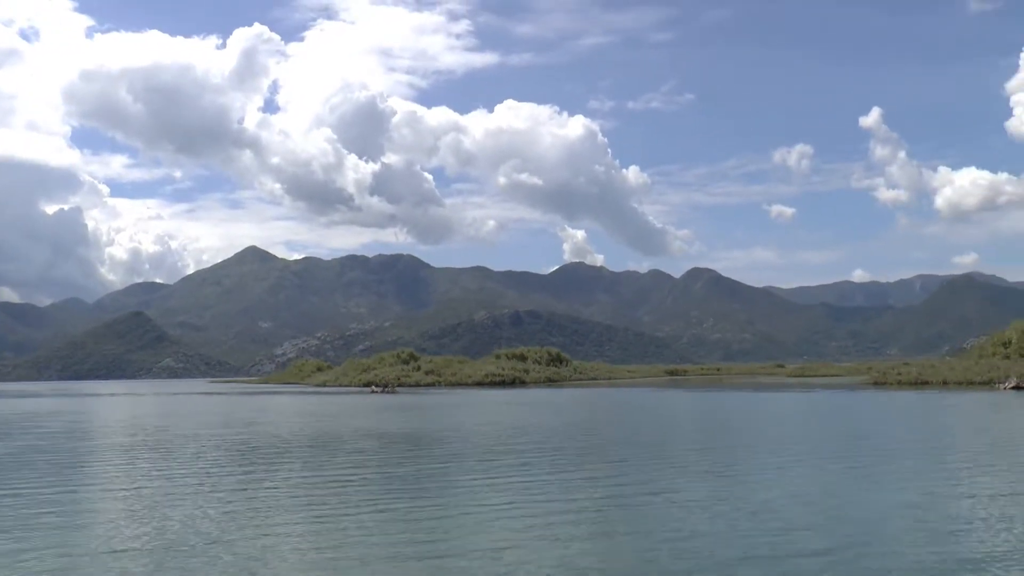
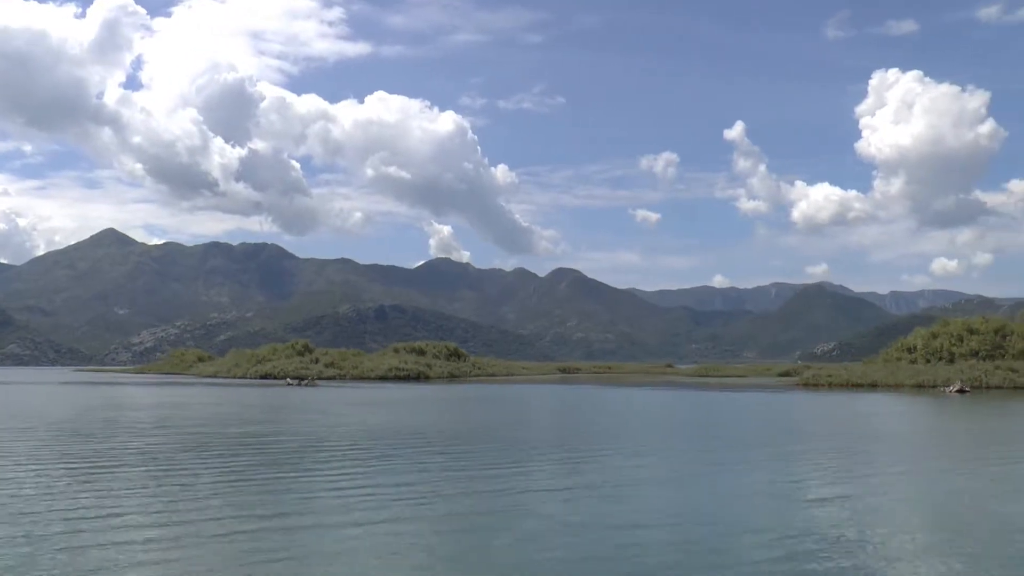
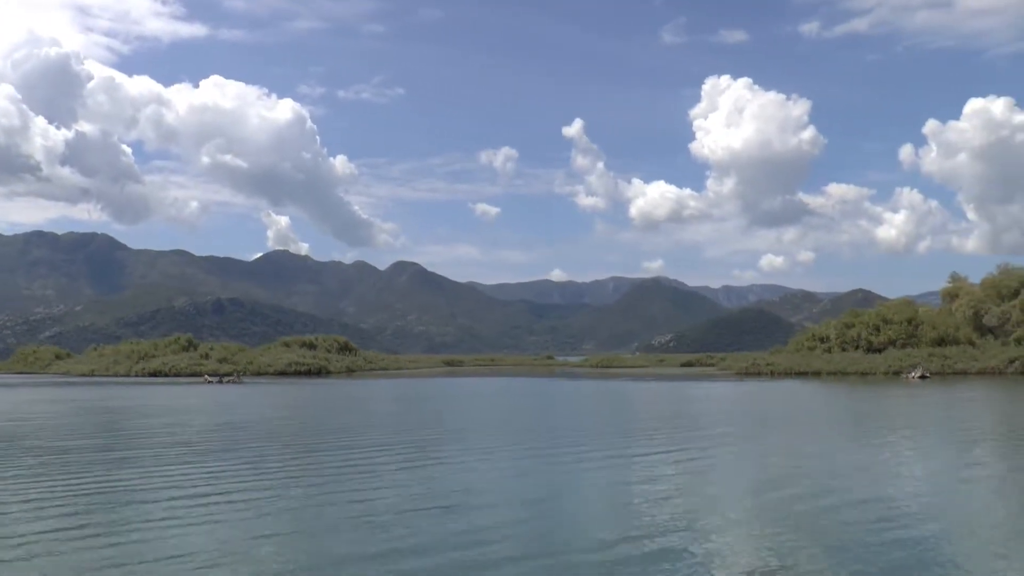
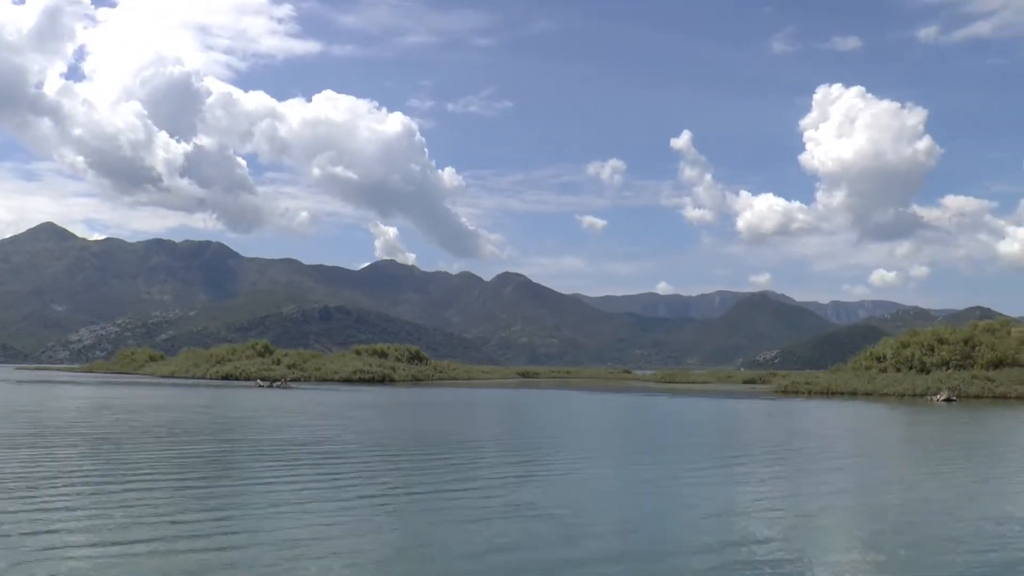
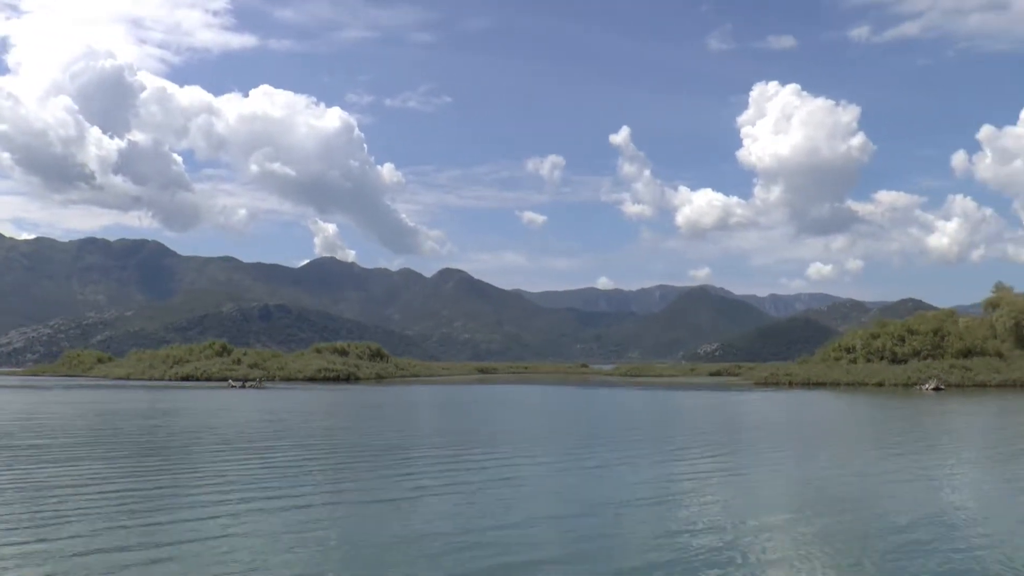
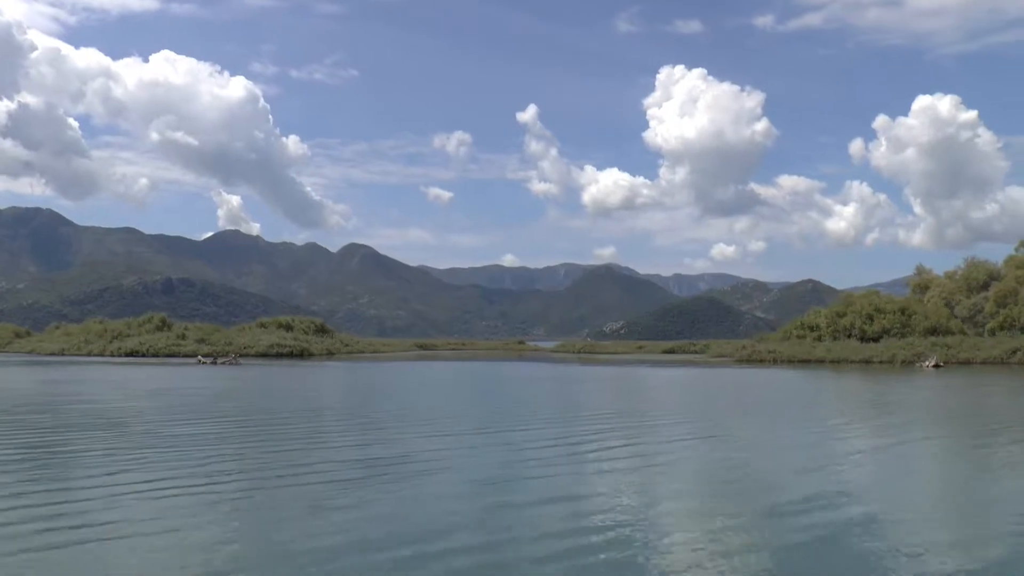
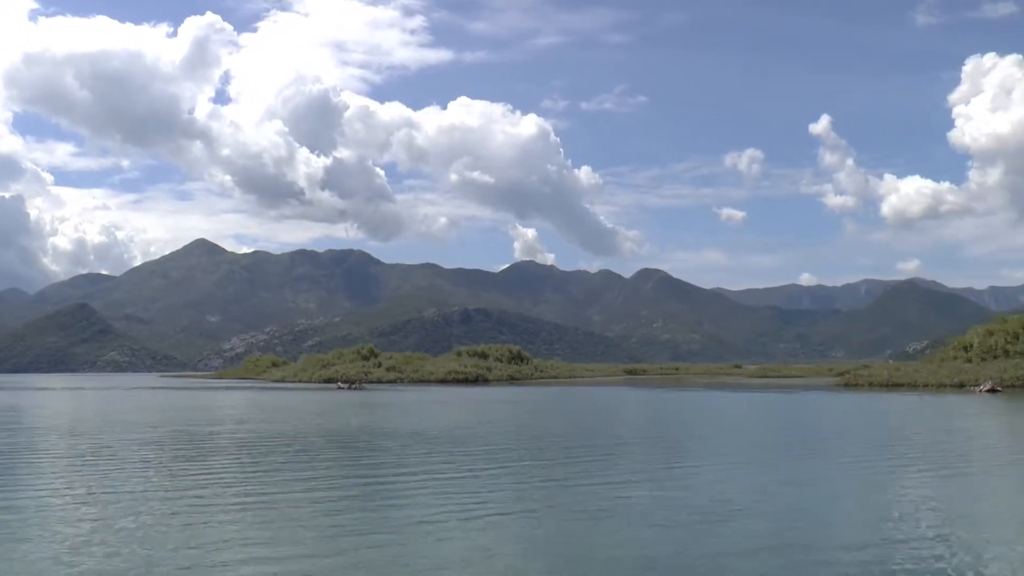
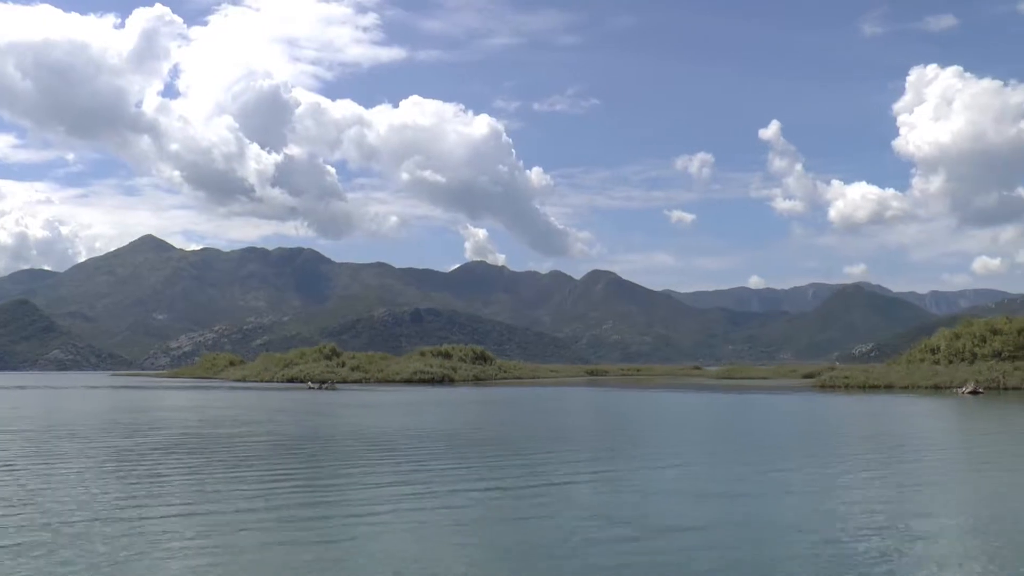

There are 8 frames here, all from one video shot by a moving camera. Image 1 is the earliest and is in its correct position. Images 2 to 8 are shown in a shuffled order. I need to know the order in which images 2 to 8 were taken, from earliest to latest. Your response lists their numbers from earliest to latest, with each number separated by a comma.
7, 8, 2, 4, 5, 3, 6
